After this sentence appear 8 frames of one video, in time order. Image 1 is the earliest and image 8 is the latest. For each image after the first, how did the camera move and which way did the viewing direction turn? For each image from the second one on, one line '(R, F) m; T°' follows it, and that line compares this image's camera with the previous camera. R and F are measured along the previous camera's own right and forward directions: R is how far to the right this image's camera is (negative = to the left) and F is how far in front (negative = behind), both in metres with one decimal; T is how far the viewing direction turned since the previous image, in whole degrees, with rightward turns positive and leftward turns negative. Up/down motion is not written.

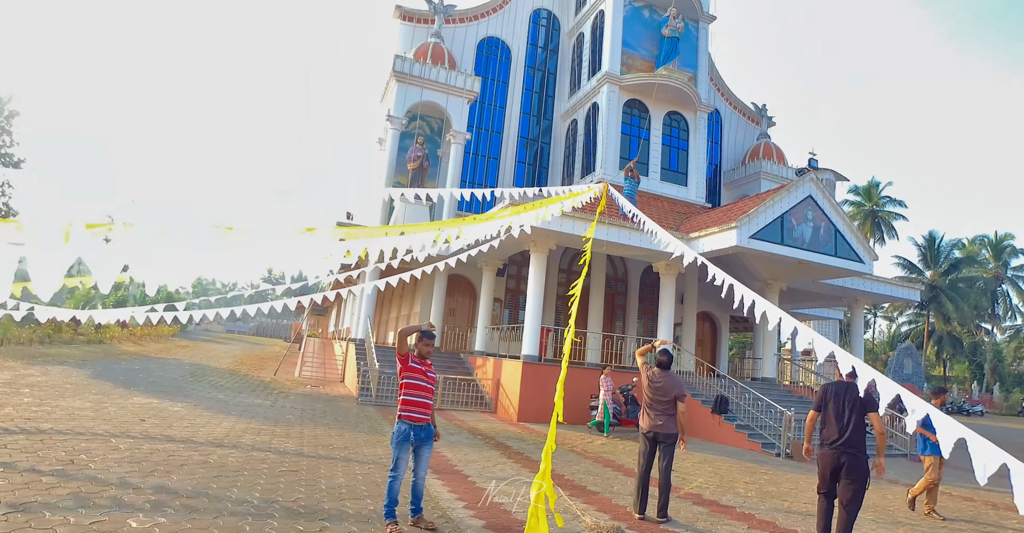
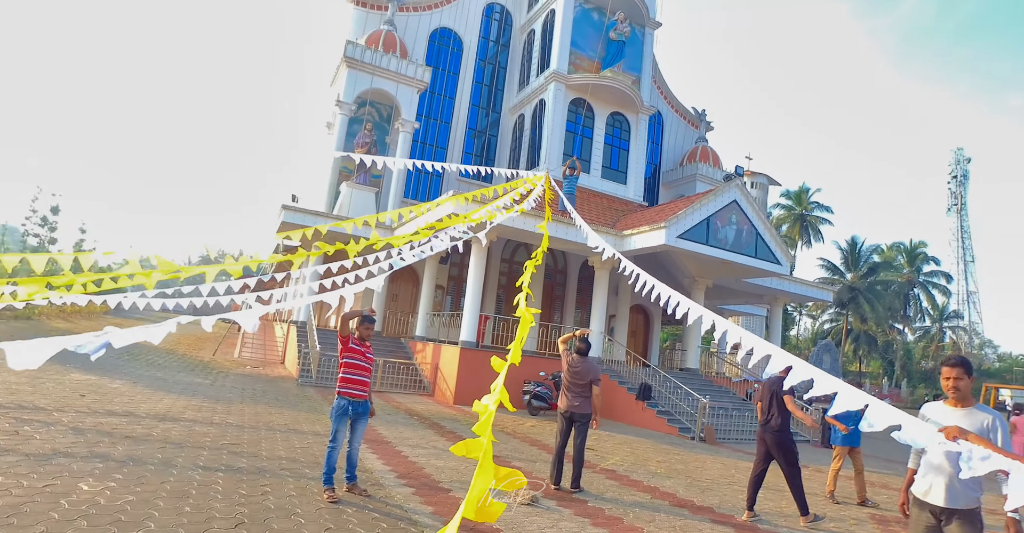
(+0.1, -0.5) m; +5°
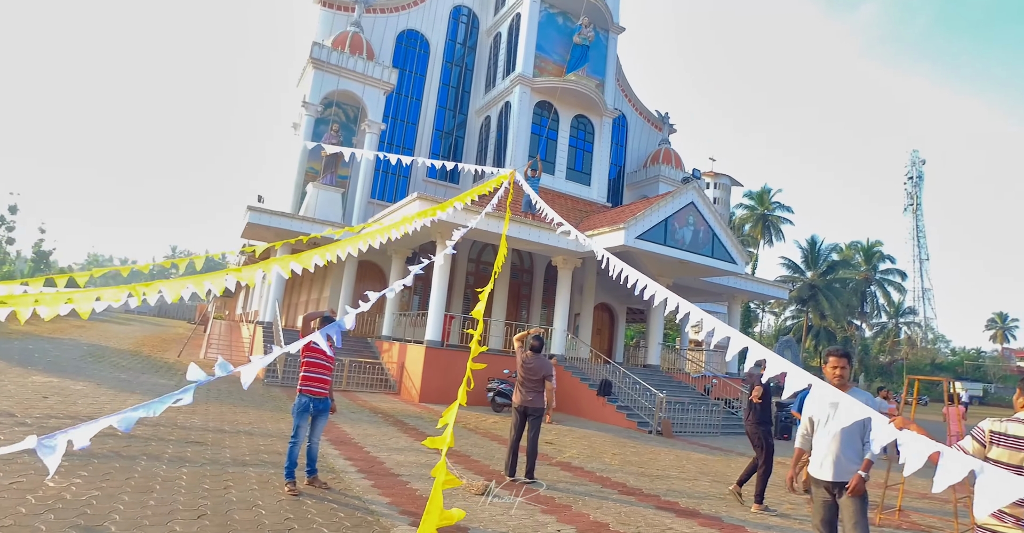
(+0.2, -0.3) m; +3°
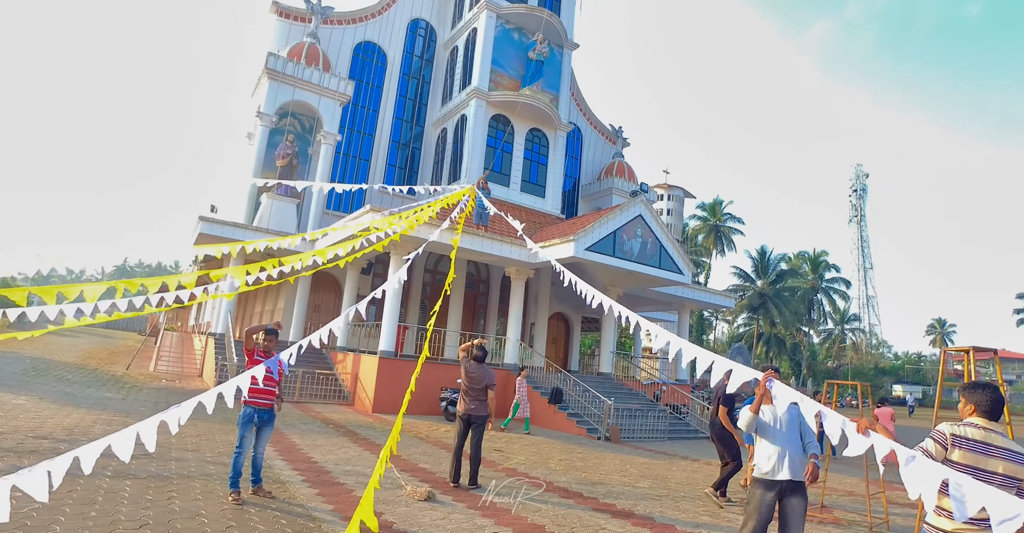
(+0.2, -0.3) m; +4°
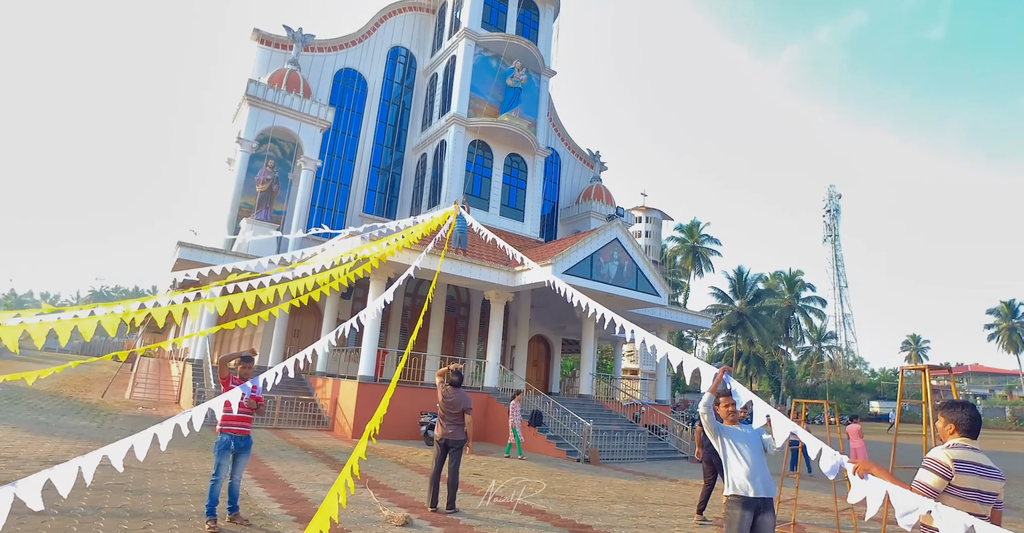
(+0.1, -0.2) m; +2°
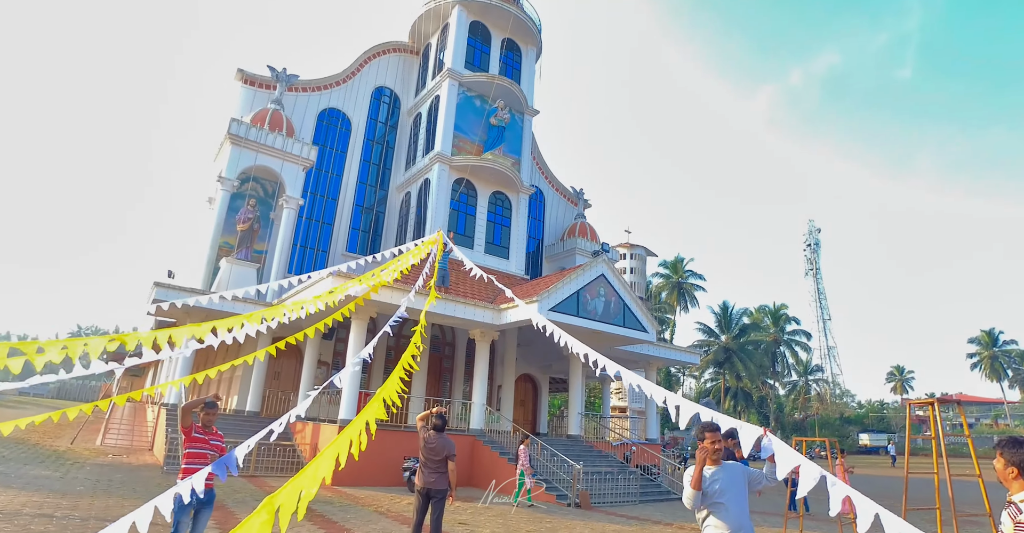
(0.0, +0.2) m; +1°
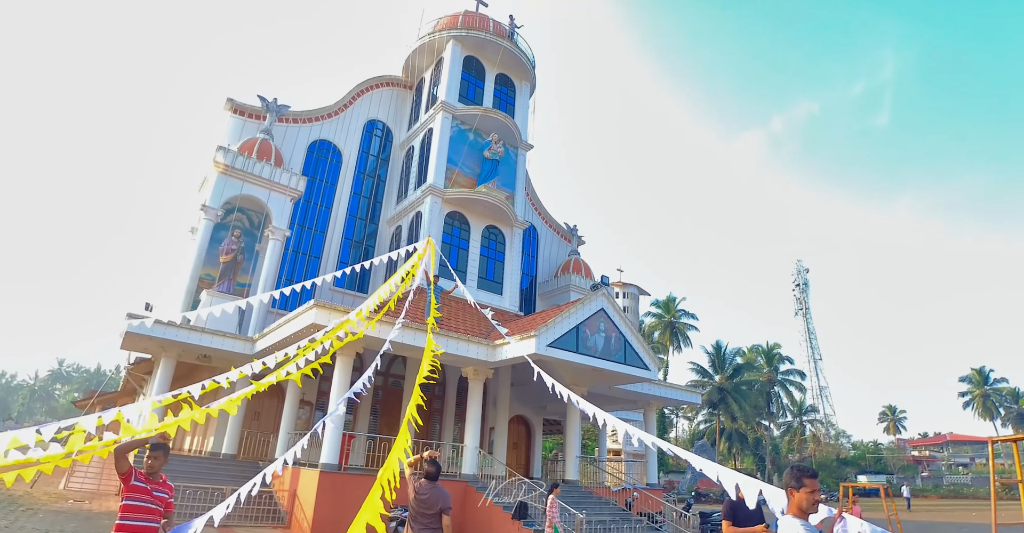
(-0.1, +0.6) m; +1°
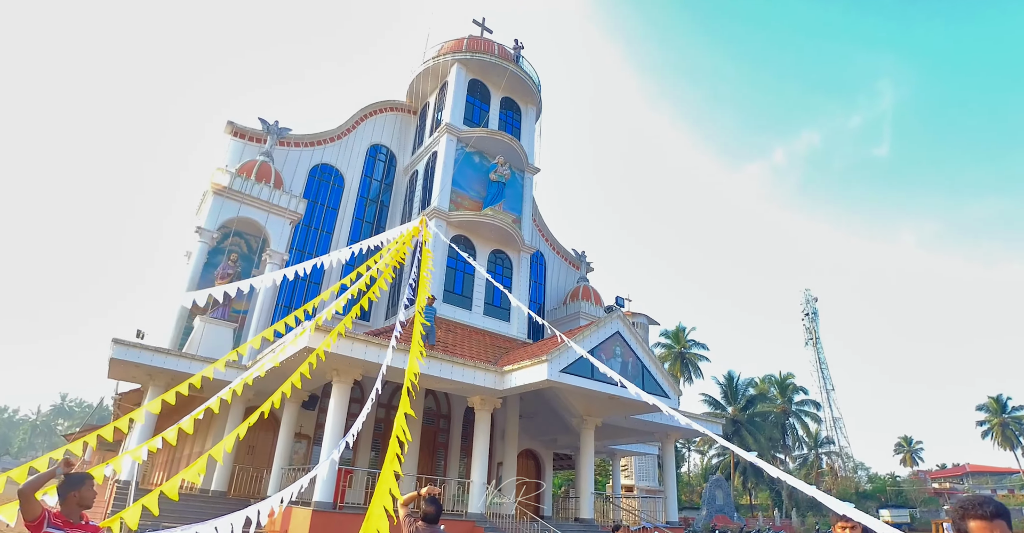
(-0.1, +0.8) m; -1°
